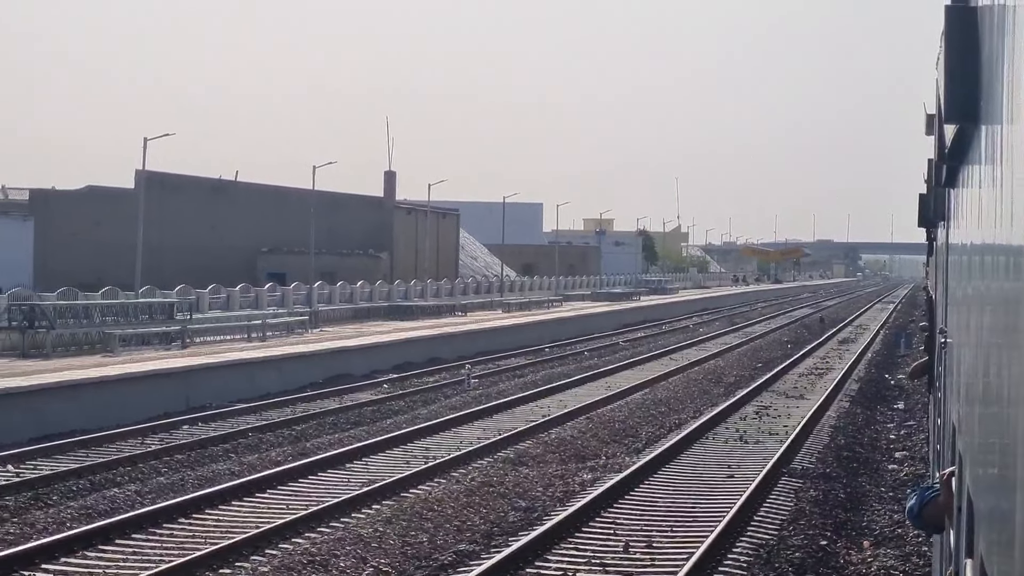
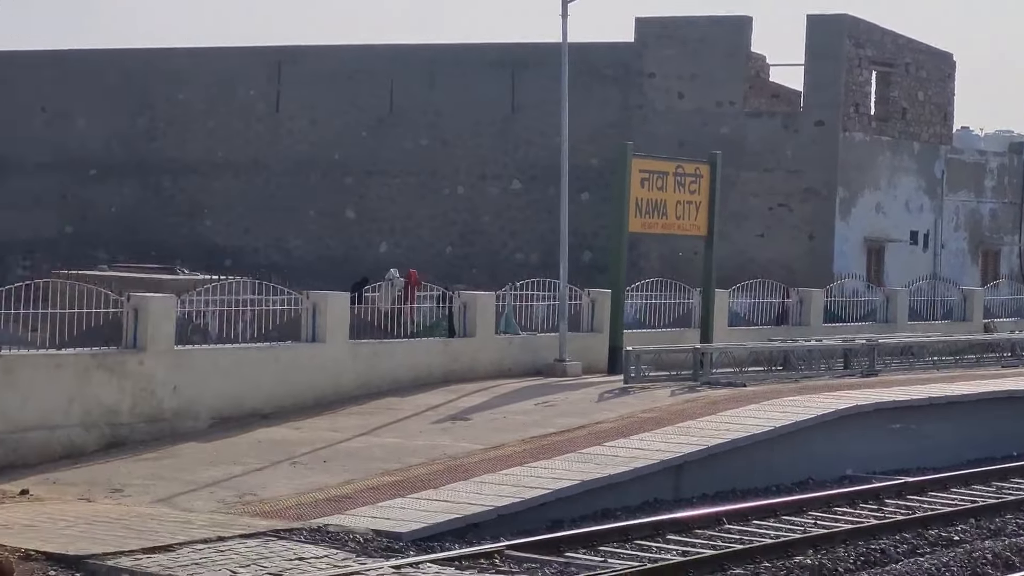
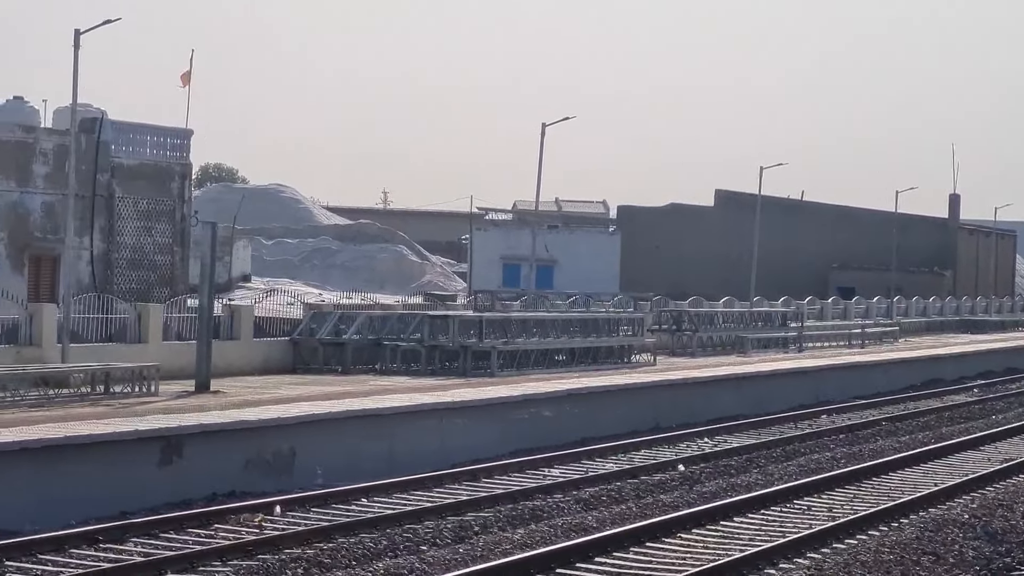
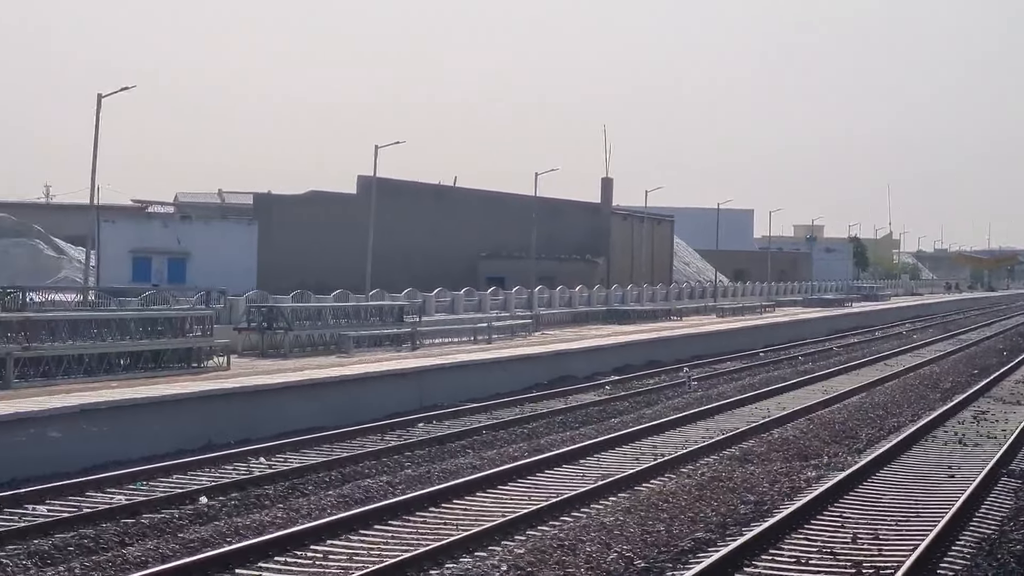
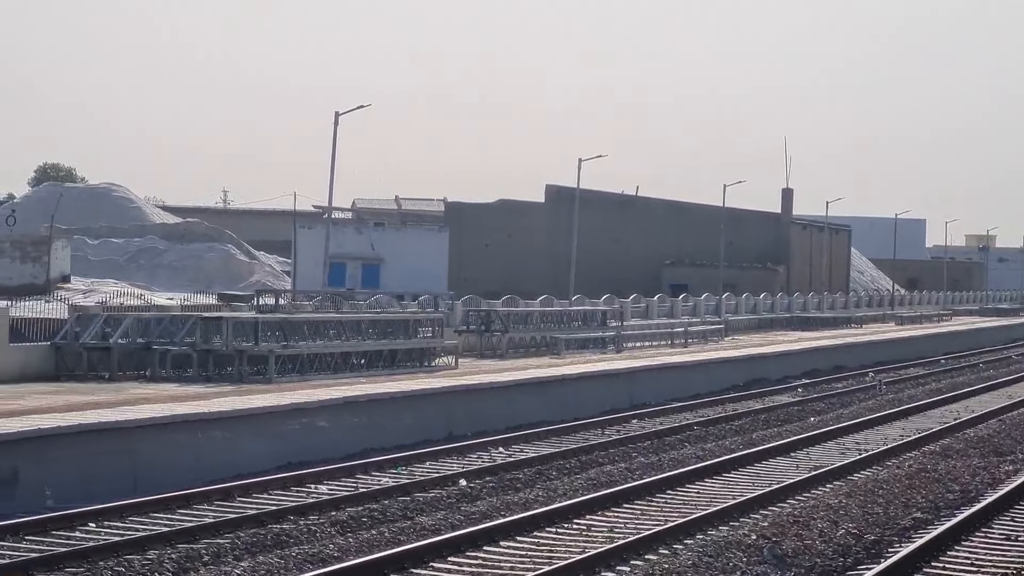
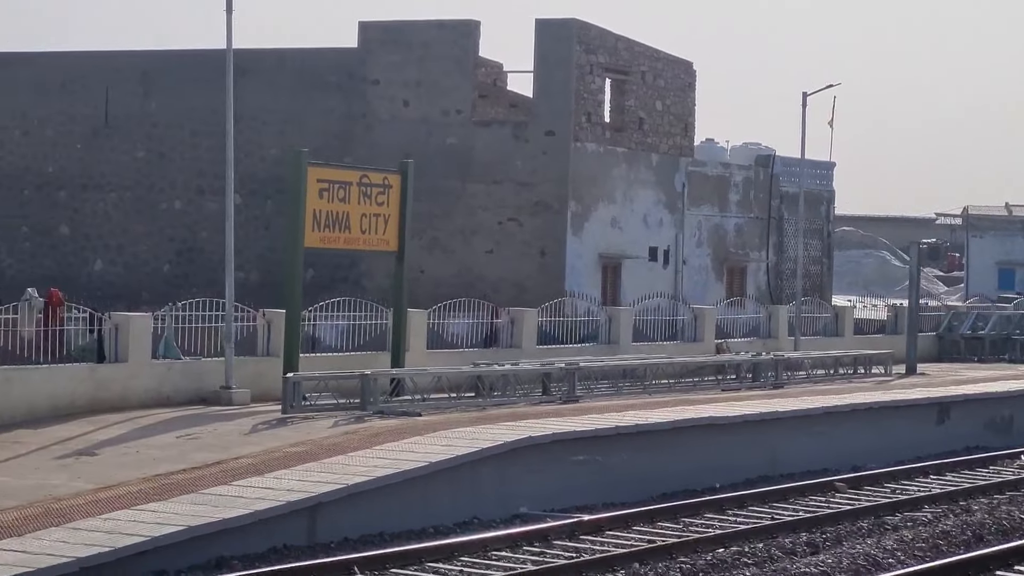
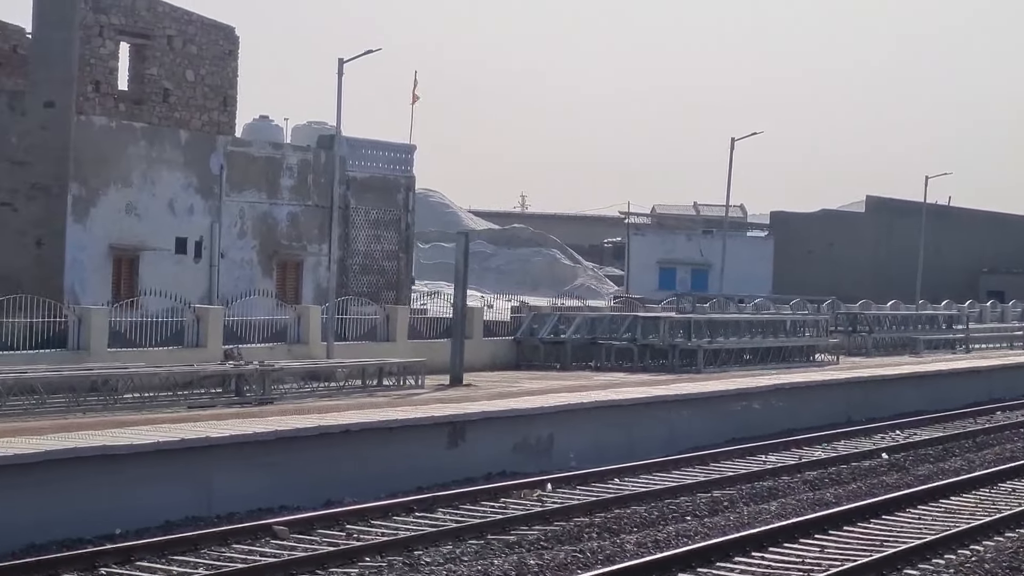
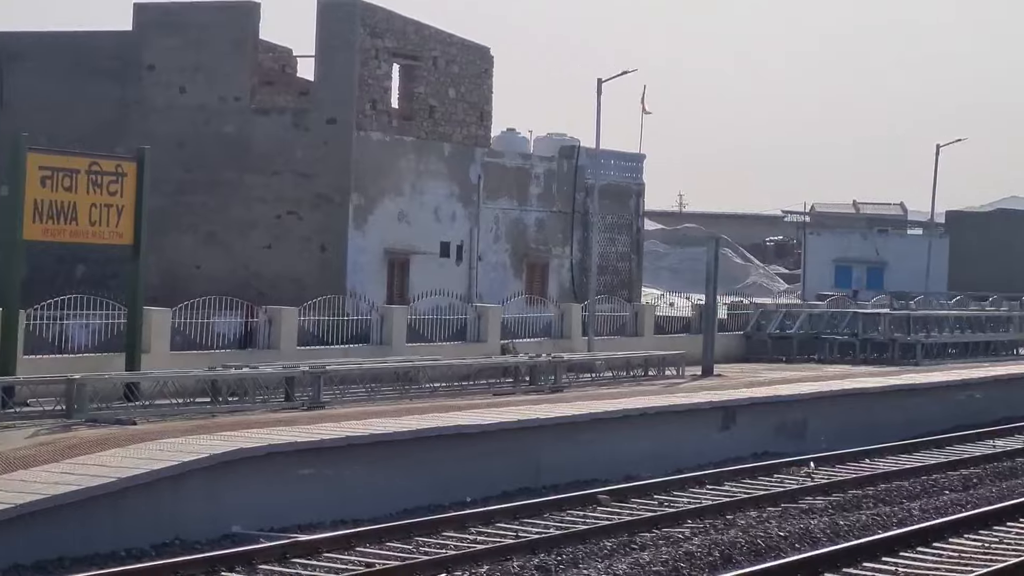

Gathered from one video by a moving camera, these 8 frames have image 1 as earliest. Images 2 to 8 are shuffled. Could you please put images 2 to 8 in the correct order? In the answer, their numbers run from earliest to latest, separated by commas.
4, 5, 3, 7, 8, 6, 2
